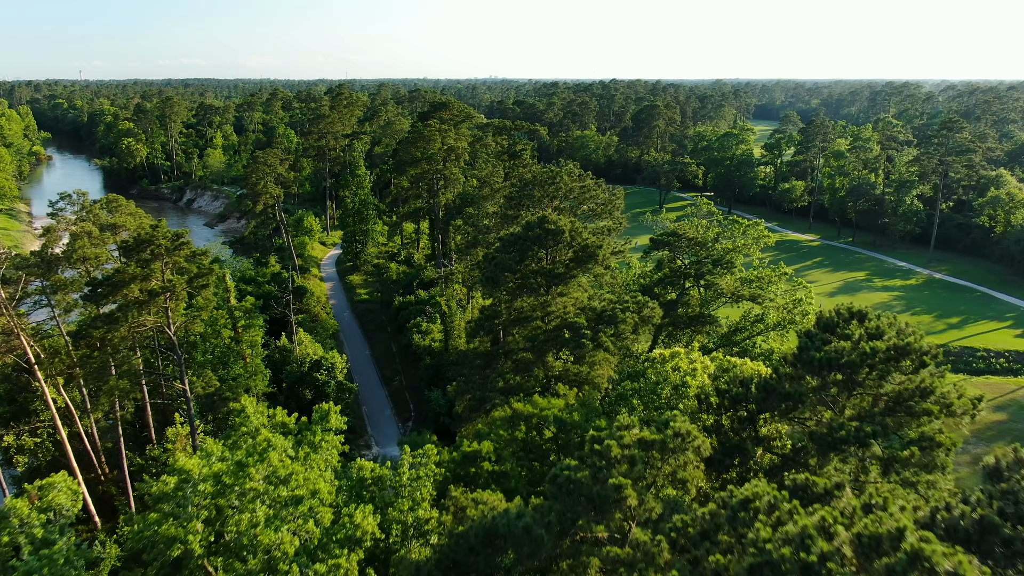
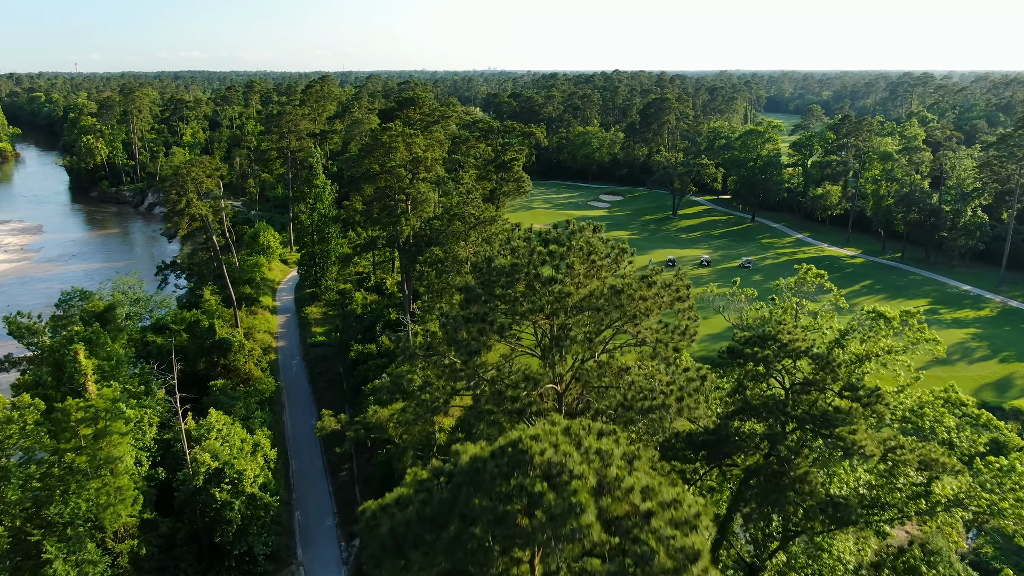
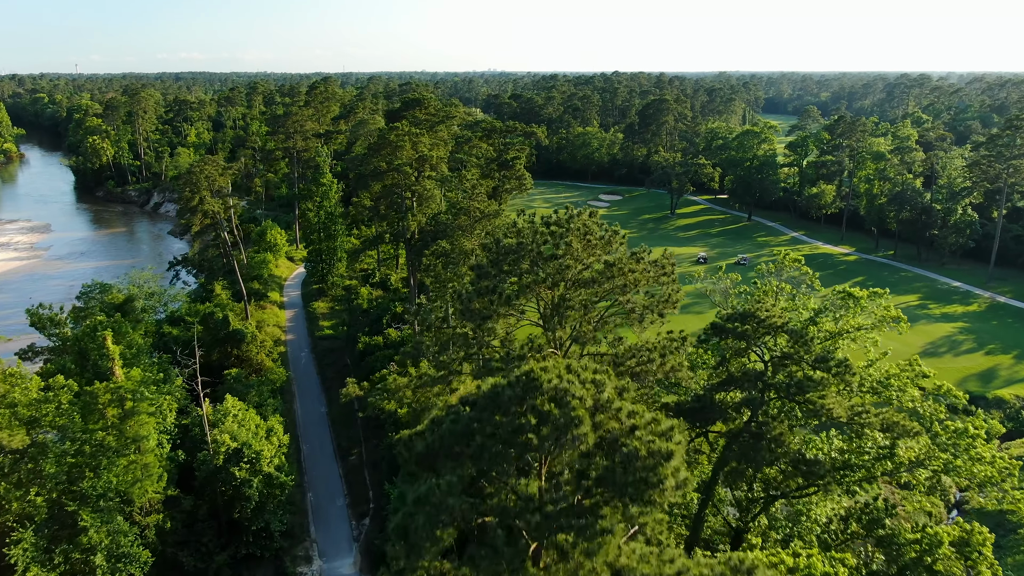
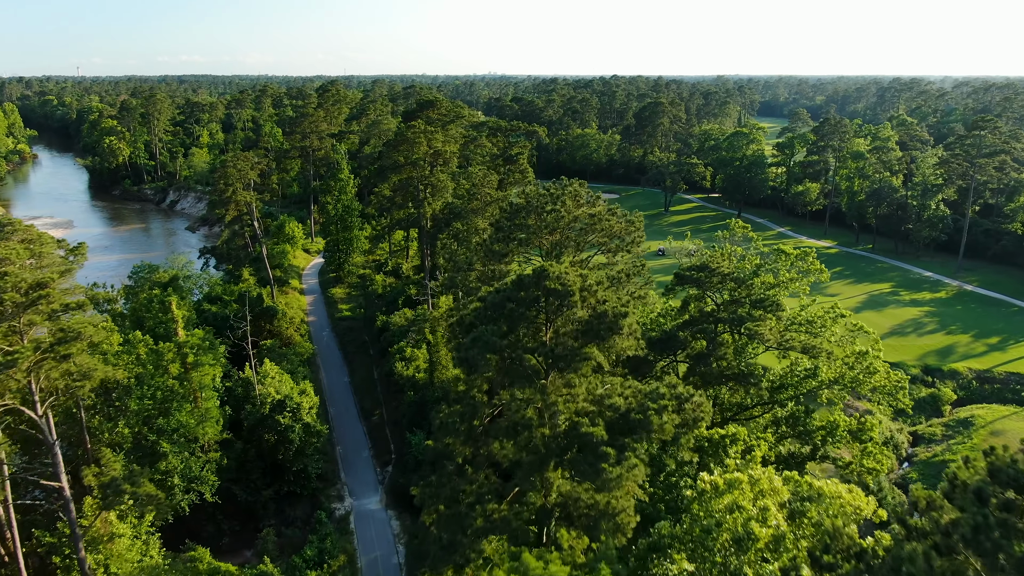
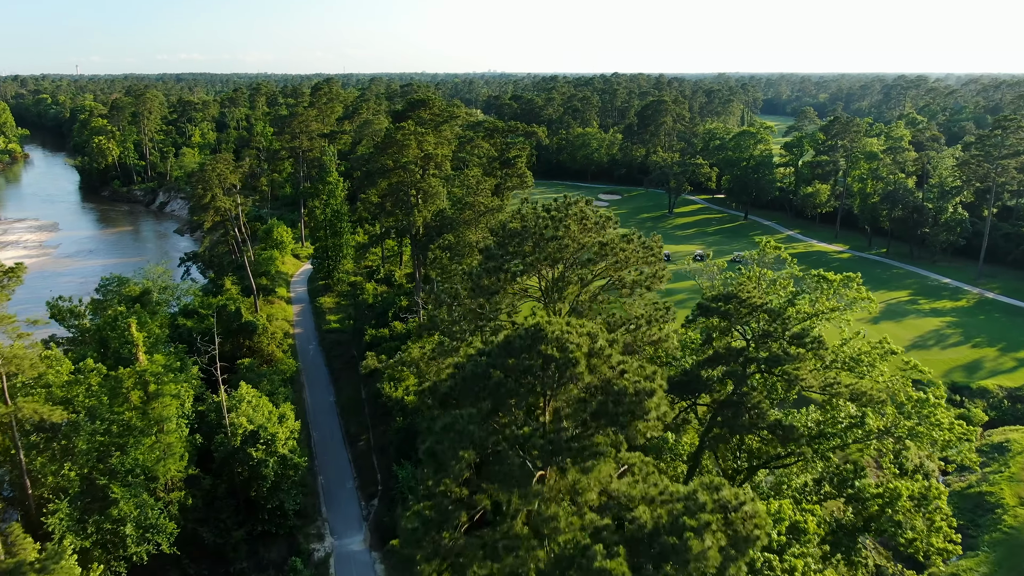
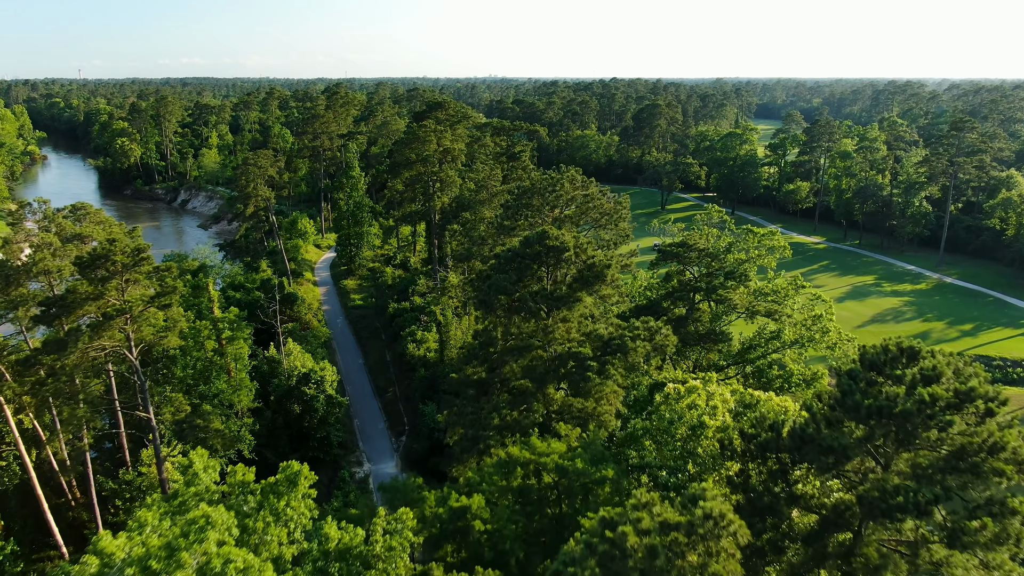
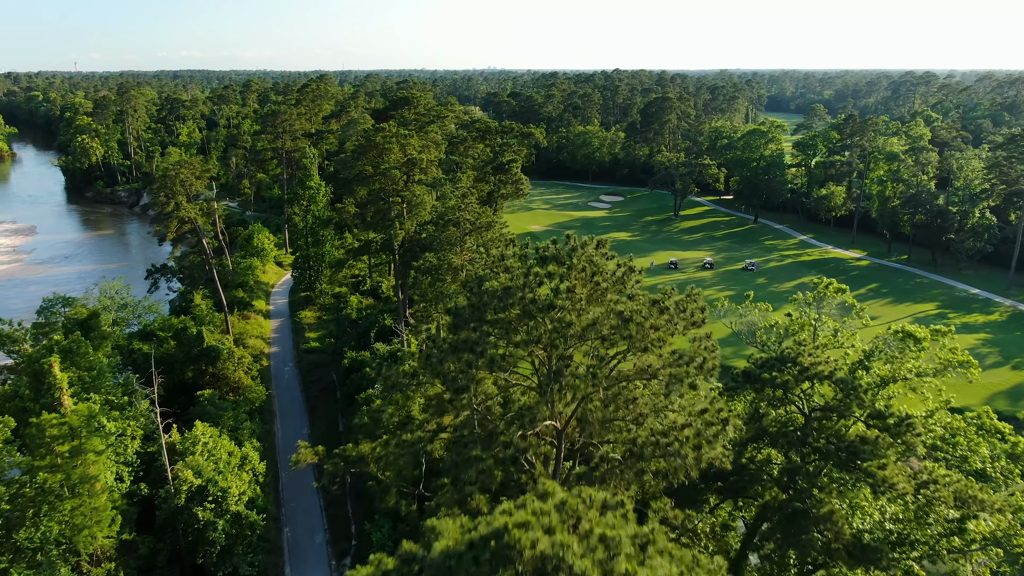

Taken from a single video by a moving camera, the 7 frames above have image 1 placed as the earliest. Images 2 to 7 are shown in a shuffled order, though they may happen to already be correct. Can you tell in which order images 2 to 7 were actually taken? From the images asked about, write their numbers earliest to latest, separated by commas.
6, 4, 5, 3, 2, 7
